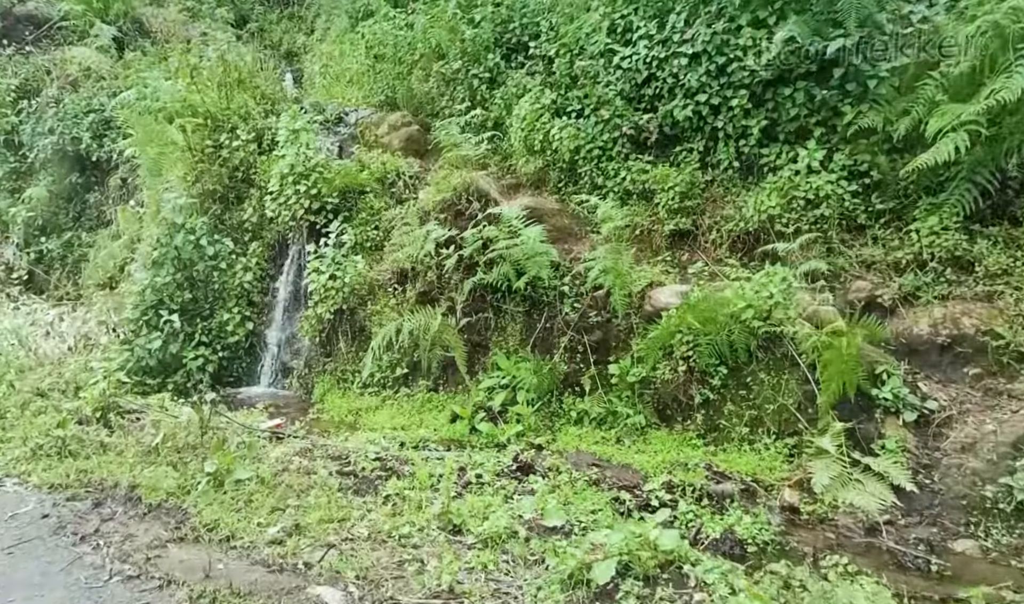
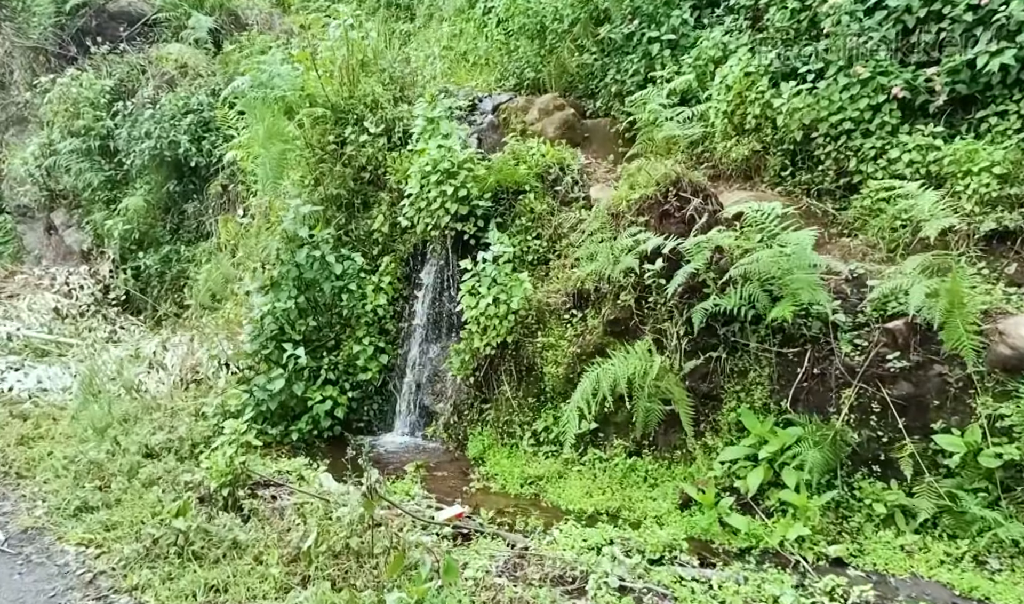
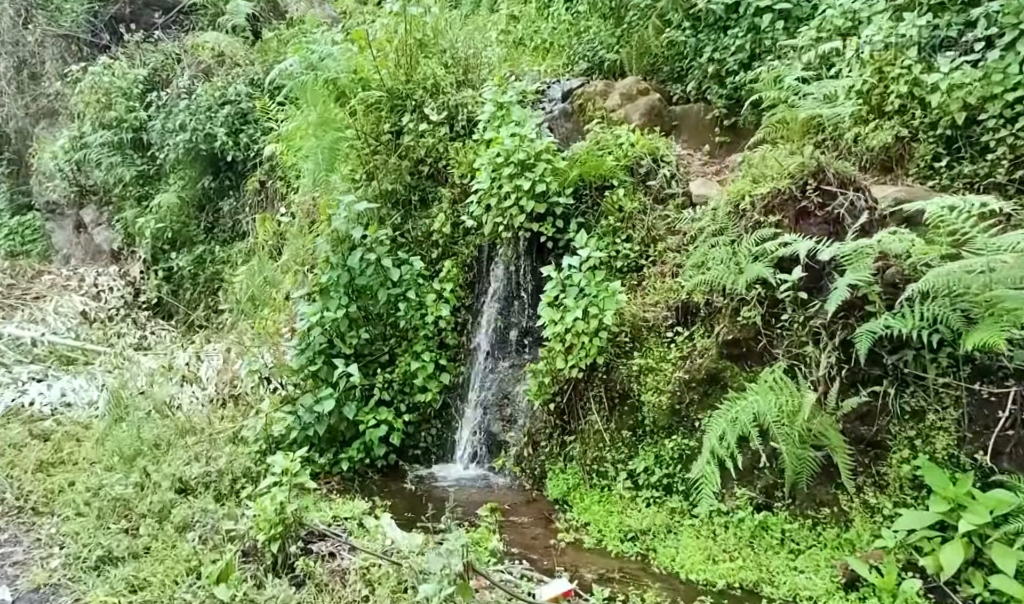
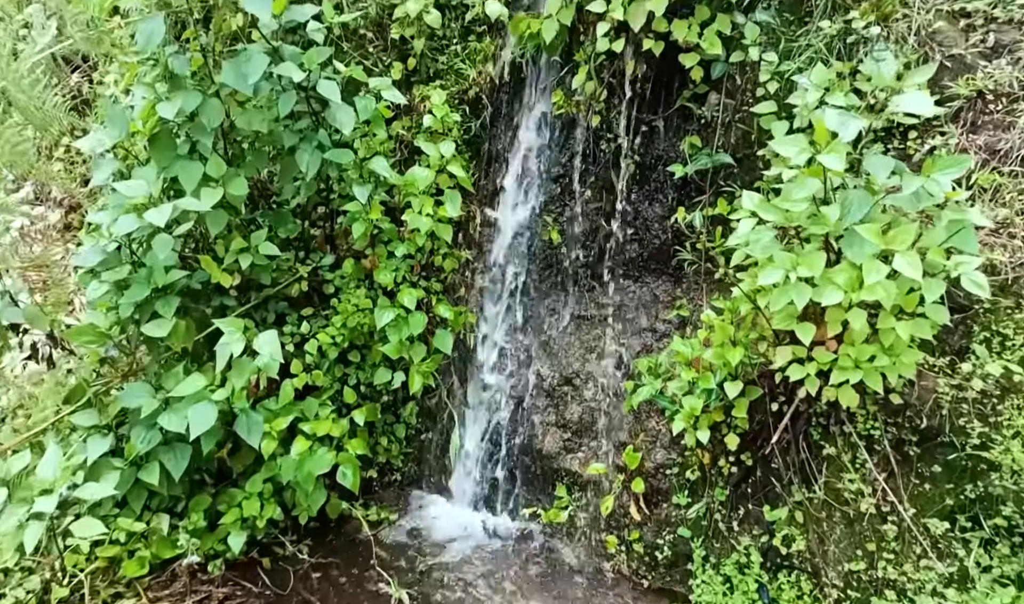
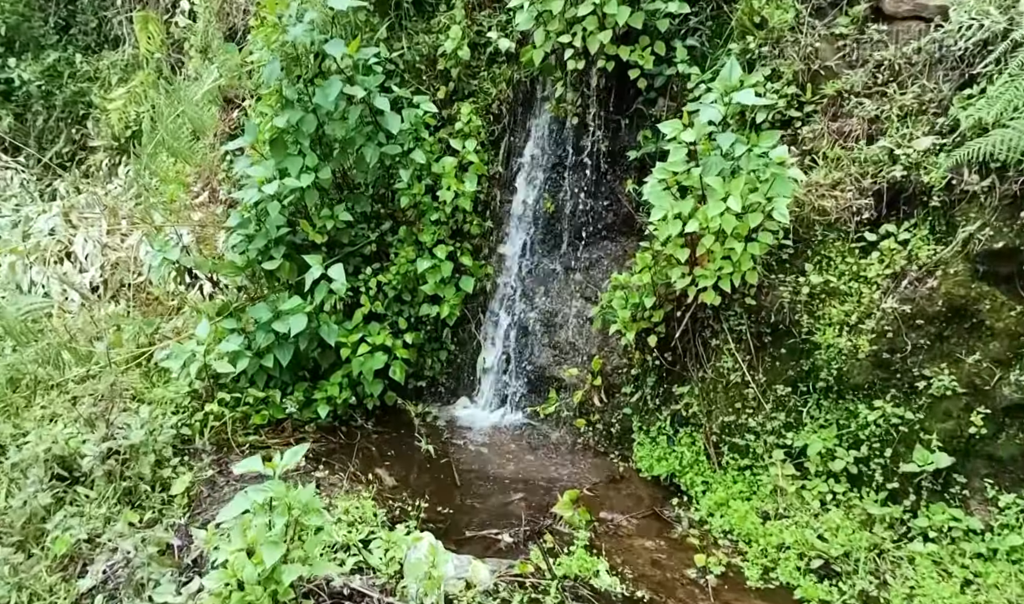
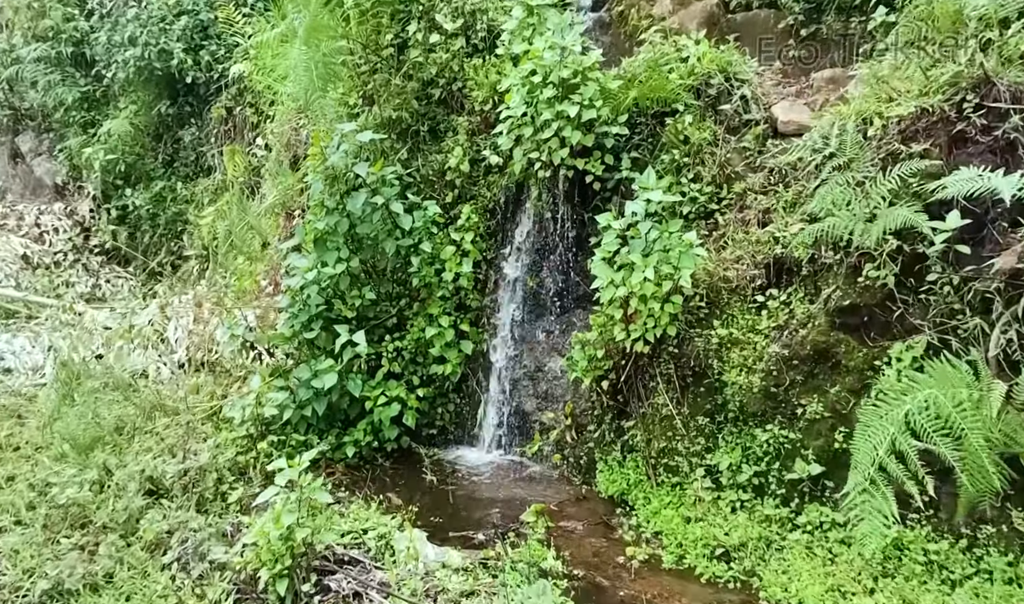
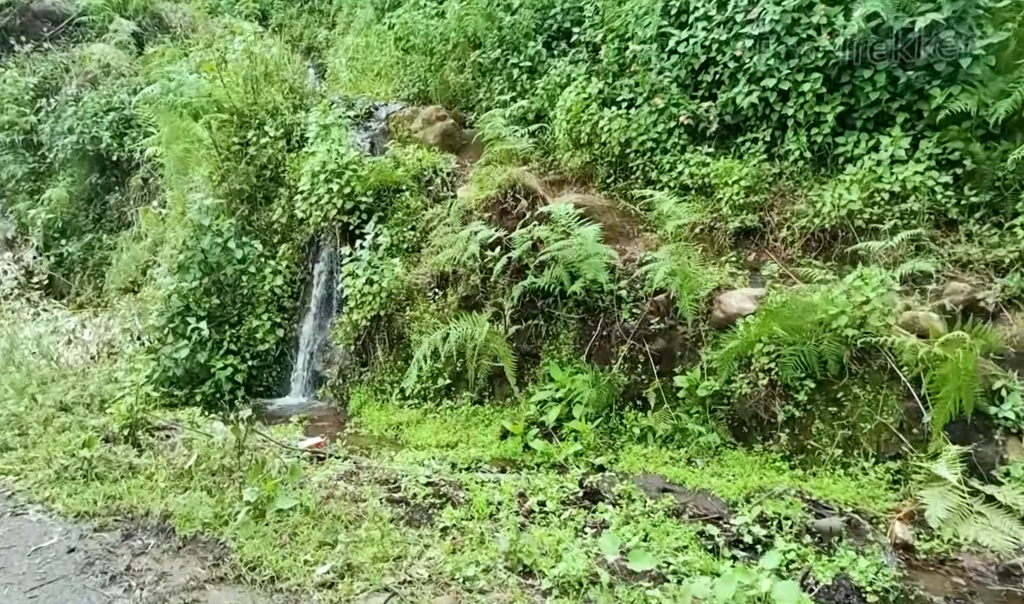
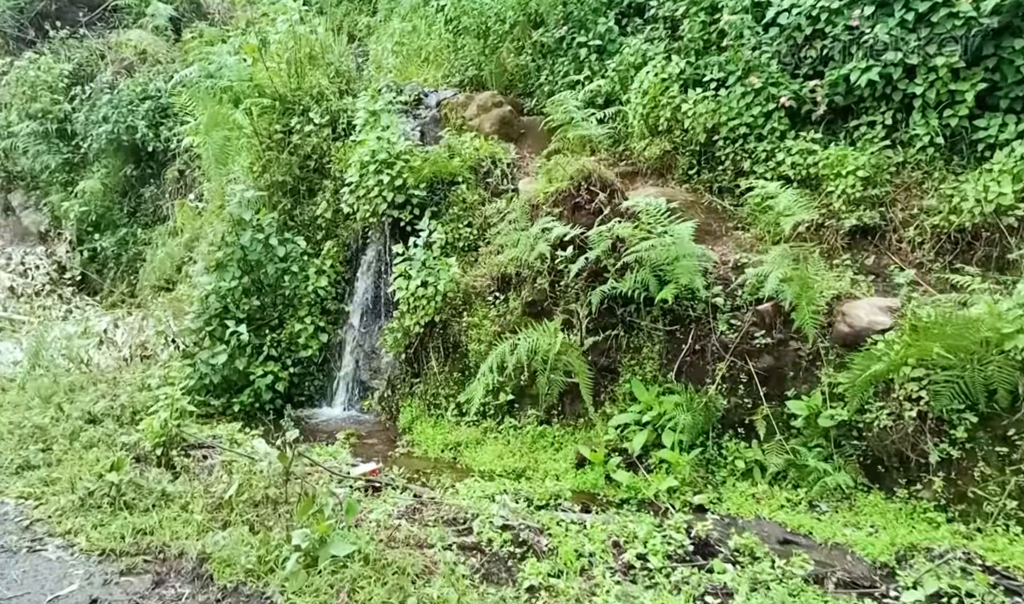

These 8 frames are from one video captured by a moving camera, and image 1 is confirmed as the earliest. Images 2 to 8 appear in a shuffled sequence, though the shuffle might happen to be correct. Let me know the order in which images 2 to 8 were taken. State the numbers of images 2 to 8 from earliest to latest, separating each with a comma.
7, 8, 2, 3, 6, 5, 4
